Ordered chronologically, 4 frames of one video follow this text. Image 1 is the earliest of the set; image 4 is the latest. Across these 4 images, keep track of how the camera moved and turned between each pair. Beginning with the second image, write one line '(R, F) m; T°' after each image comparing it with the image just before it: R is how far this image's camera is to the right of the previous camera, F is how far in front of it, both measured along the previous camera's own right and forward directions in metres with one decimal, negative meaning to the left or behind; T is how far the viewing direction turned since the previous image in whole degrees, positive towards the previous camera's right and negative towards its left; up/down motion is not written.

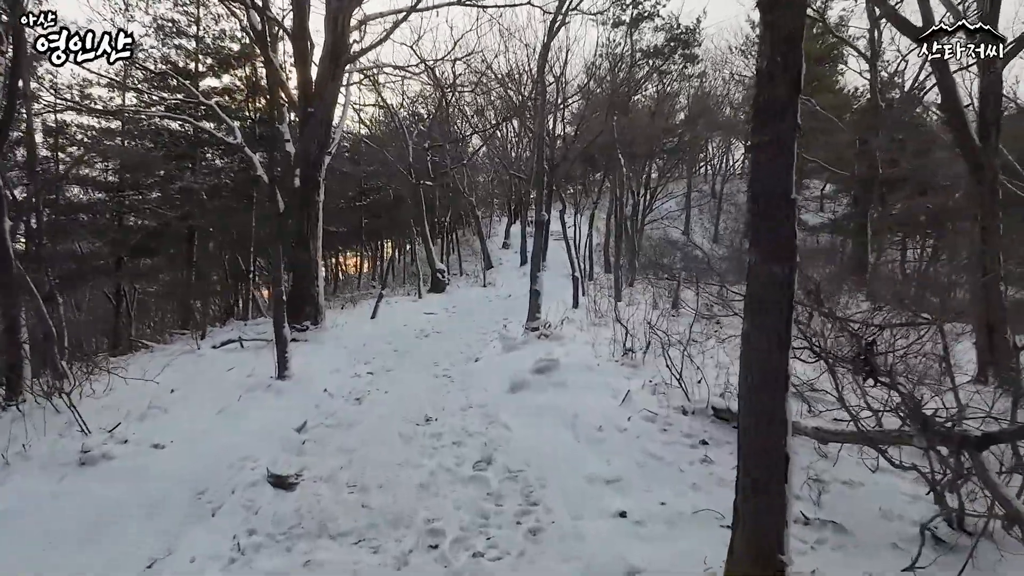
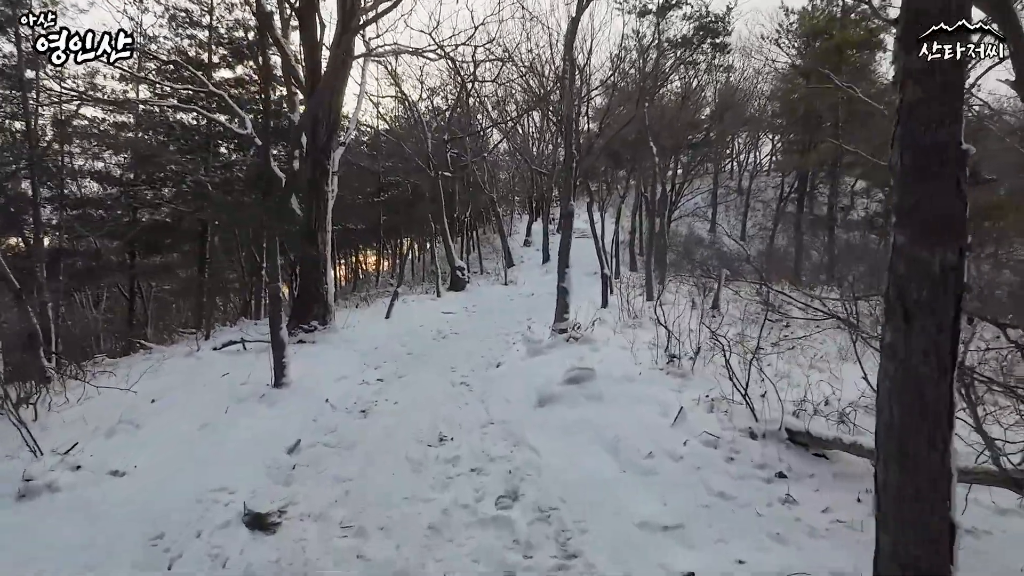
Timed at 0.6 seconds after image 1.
(-0.1, +0.8) m; -2°
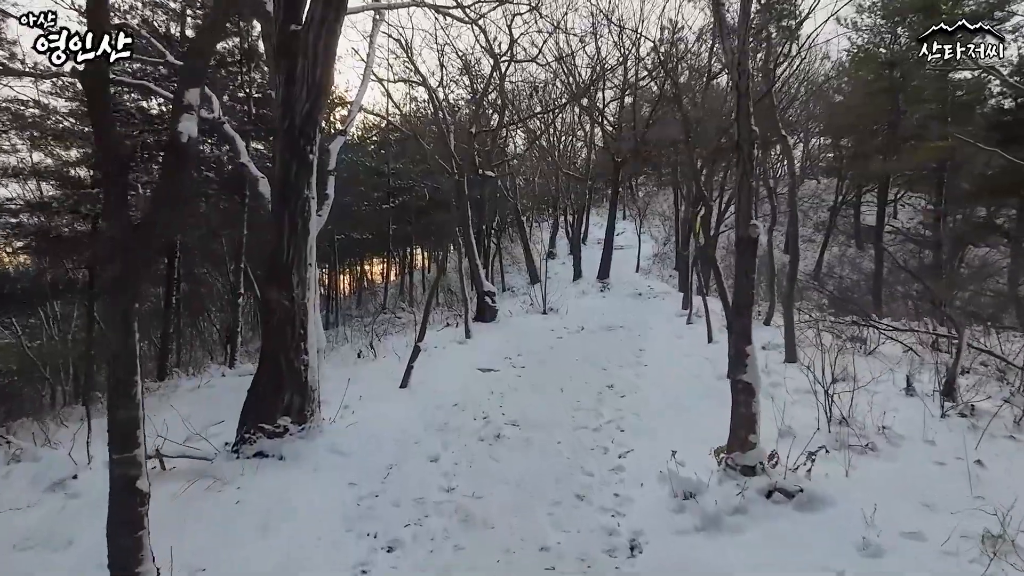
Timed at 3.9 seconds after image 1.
(-0.7, +3.4) m; 0°
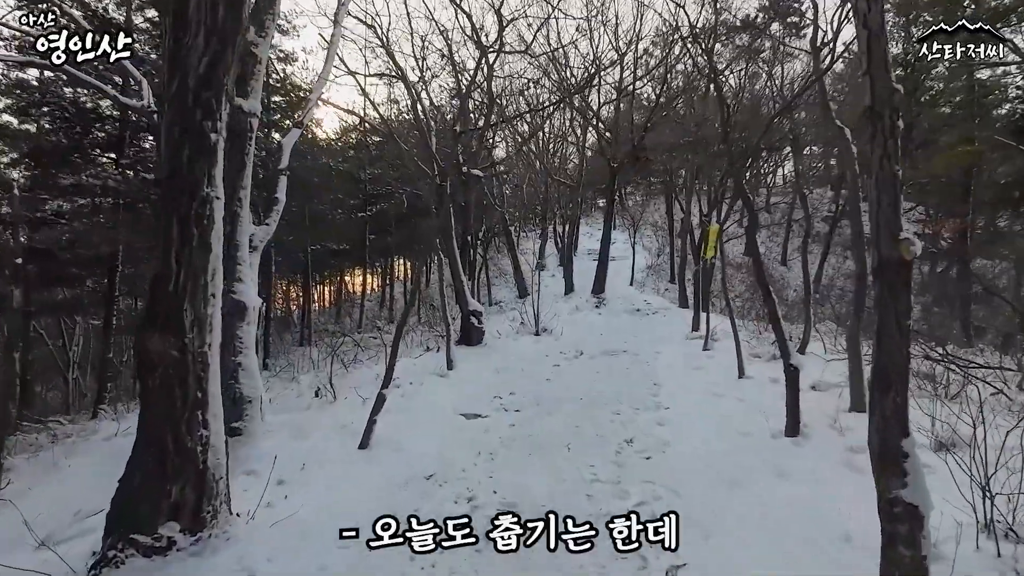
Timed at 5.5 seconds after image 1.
(-0.1, +1.6) m; +1°
